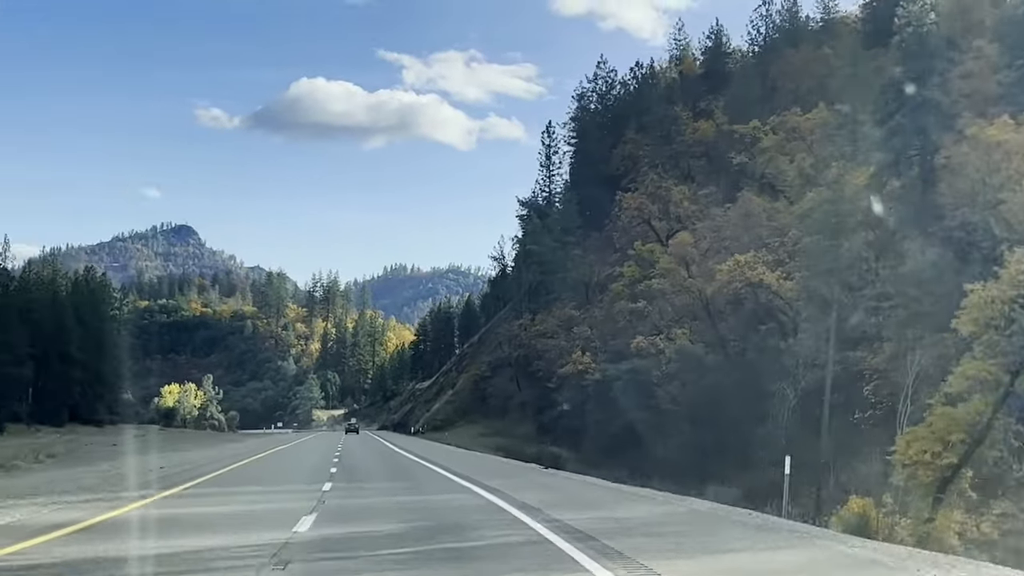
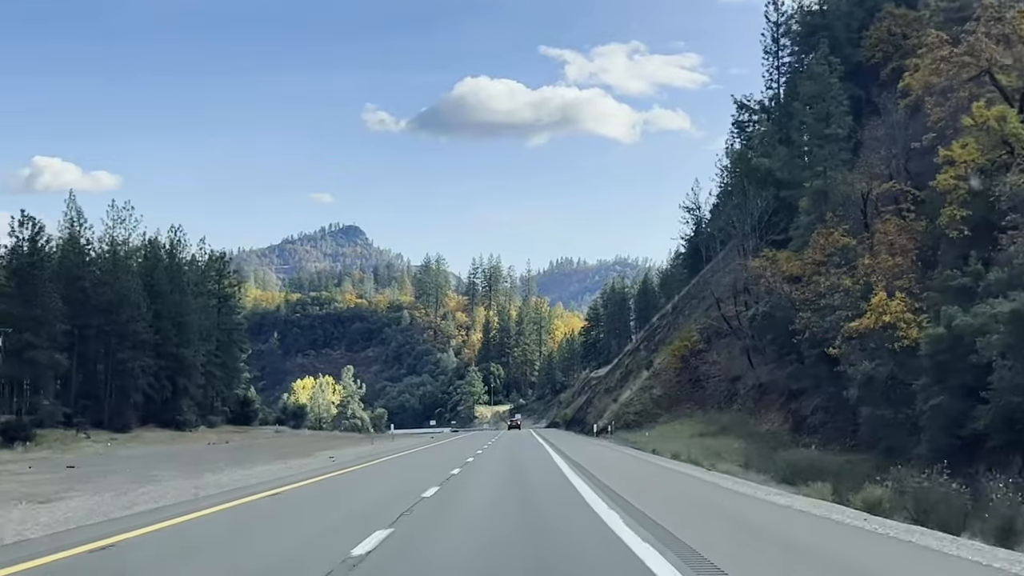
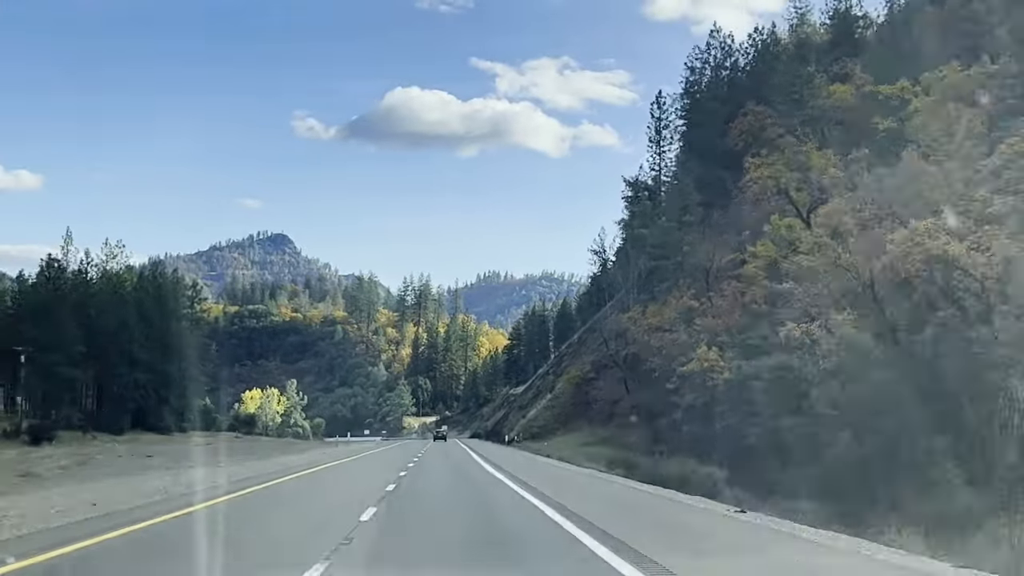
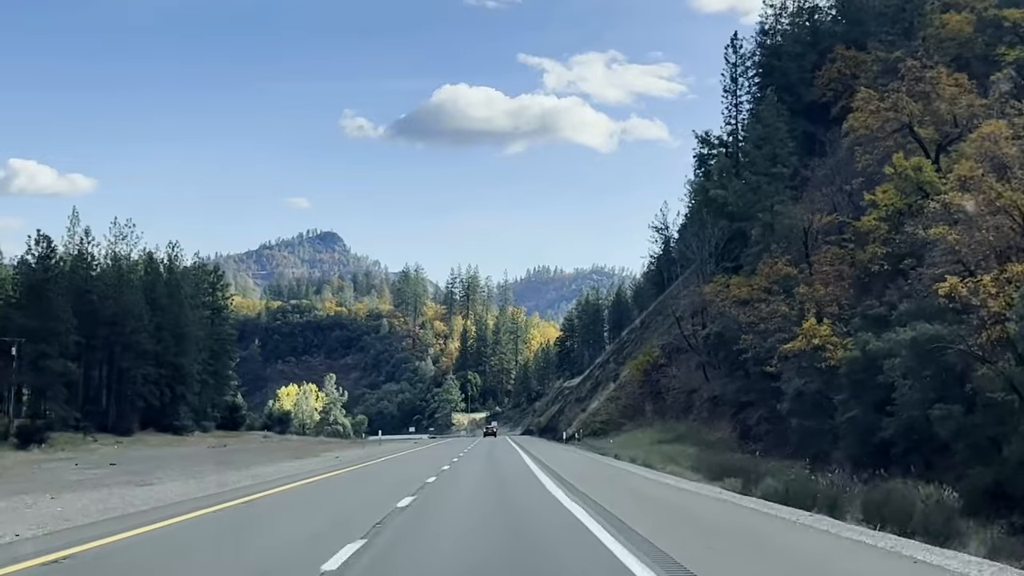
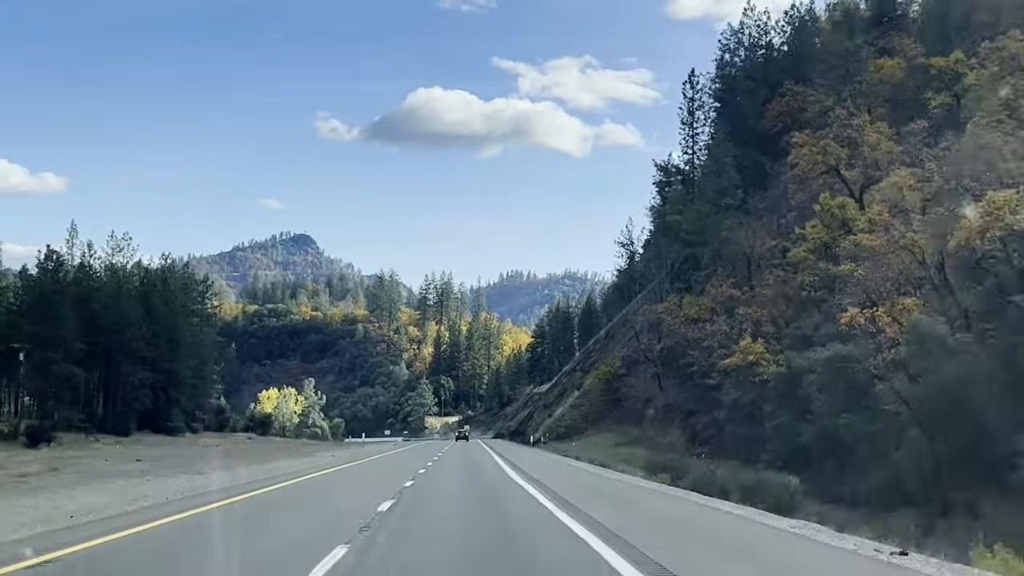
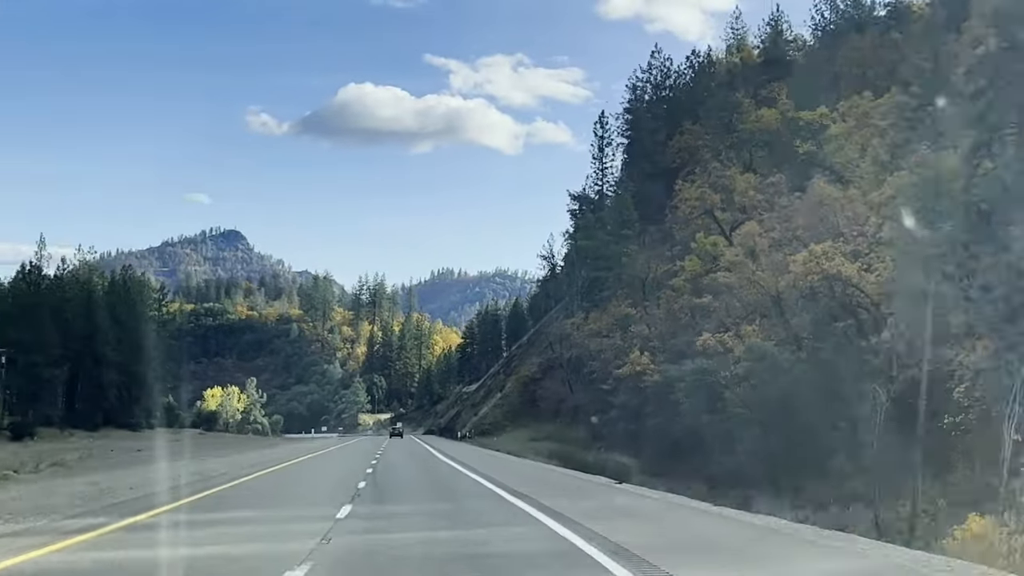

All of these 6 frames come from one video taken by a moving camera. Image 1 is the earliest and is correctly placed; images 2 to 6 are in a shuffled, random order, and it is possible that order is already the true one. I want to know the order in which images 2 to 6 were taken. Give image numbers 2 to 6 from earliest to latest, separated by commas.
6, 3, 5, 4, 2
